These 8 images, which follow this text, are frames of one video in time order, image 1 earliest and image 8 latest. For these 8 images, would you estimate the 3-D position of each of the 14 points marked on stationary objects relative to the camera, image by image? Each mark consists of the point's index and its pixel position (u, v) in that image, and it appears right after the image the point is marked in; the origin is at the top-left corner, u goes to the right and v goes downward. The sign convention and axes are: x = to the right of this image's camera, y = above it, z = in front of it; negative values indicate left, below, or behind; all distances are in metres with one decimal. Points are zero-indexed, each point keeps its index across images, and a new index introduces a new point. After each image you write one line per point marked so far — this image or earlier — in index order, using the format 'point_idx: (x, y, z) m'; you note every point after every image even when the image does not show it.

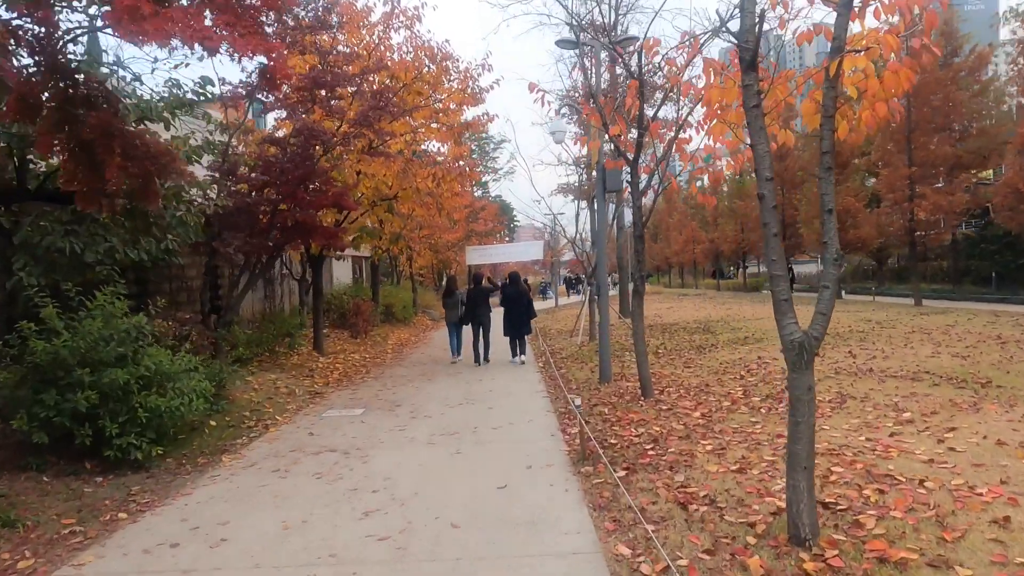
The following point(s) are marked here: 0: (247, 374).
0: (-4.5, -1.5, +11.5) m
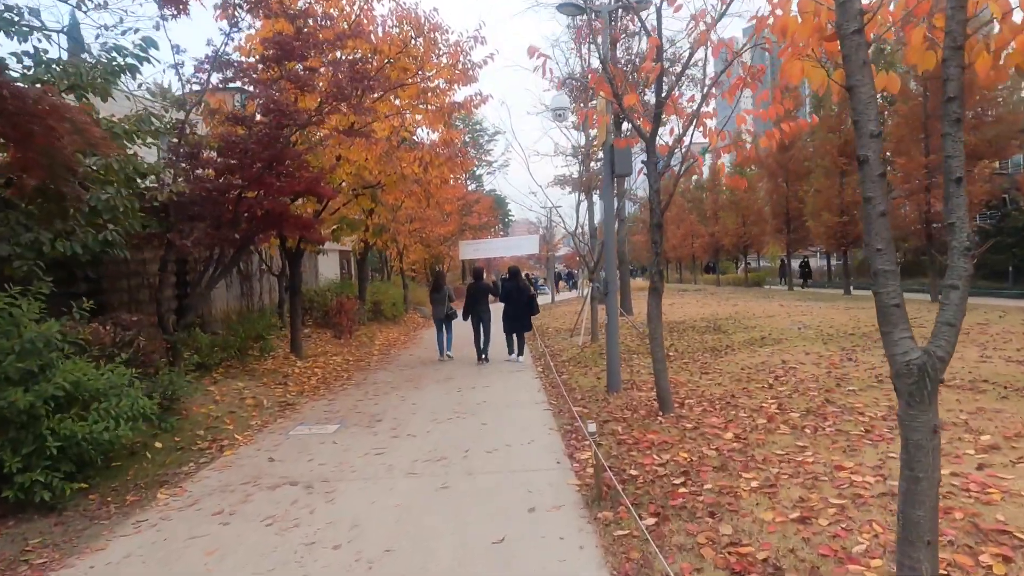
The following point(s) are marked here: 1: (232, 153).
0: (-4.6, -1.4, +10.2) m
1: (-4.2, +2.0, +10.2) m
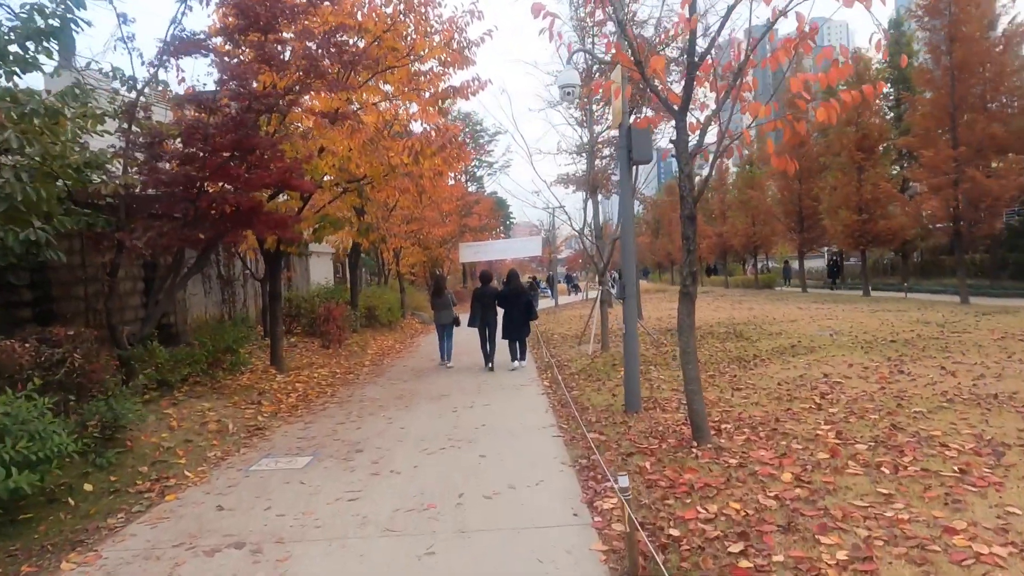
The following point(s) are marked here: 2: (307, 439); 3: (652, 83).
0: (-4.5, -1.5, +8.9) m
1: (-4.2, +1.9, +8.9) m
2: (-2.5, -1.8, +8.1) m
3: (+1.4, +2.0, +6.8) m
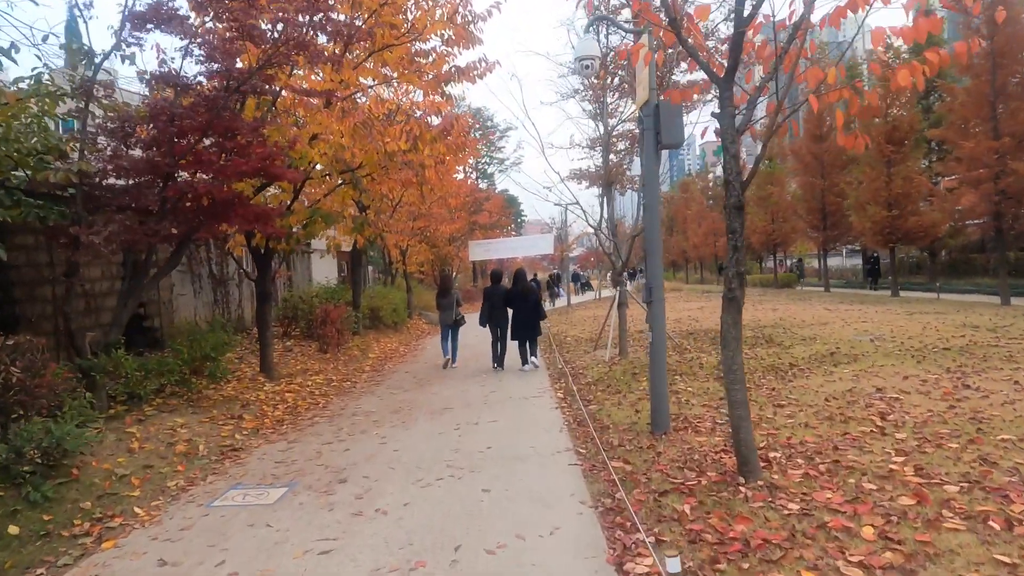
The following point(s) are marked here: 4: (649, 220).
0: (-4.4, -1.6, +7.9) m
1: (-4.1, +1.9, +7.9) m
2: (-2.4, -1.8, +7.1) m
3: (+1.5, +2.0, +5.7) m
4: (+1.5, +0.7, +7.5) m
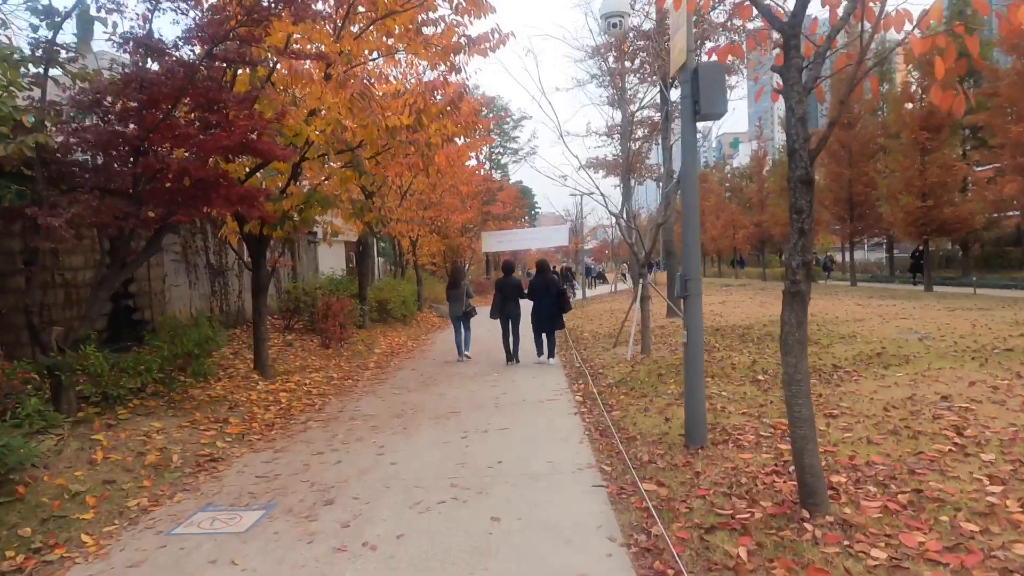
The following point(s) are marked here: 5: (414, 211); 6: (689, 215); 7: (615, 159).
0: (-4.3, -1.4, +7.1) m
1: (-3.9, +2.0, +7.0) m
2: (-2.2, -1.7, +6.2) m
3: (+1.6, +2.1, +4.7) m
4: (+1.7, +0.8, +6.5) m
5: (-2.8, +2.2, +19.6) m
6: (+1.7, +0.7, +6.5) m
7: (+2.7, +3.3, +17.6) m
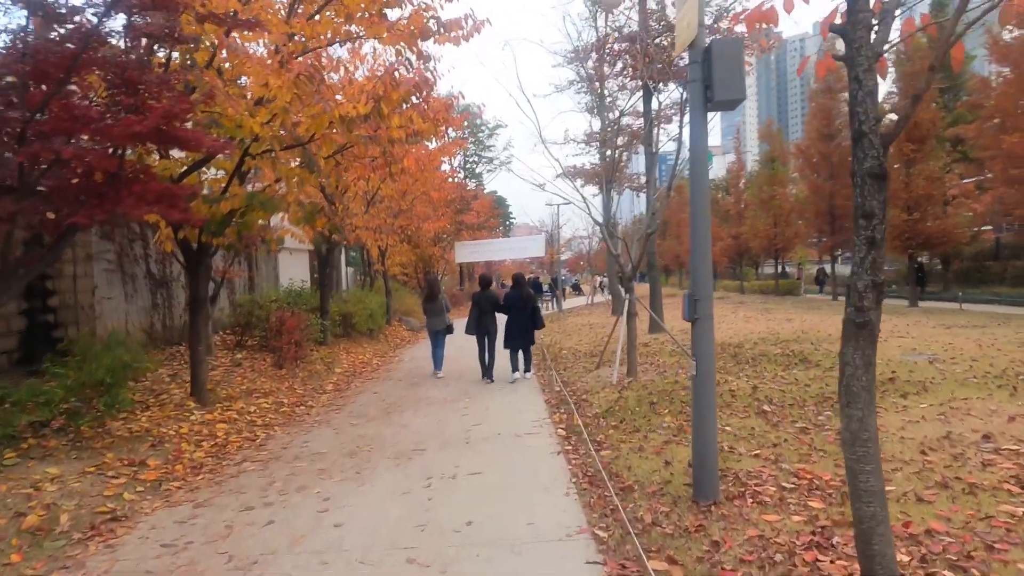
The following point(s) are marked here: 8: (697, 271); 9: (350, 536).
0: (-4.5, -1.6, +5.7) m
1: (-4.2, +1.9, +5.7) m
2: (-2.4, -1.9, +4.9) m
3: (+1.5, +1.9, +3.6) m
4: (+1.5, +0.6, +5.4) m
5: (-3.5, +1.9, +18.4) m
6: (+1.5, +0.5, +5.4) m
7: (+2.1, +2.9, +16.6) m
8: (+1.5, +0.1, +5.4) m
9: (-1.2, -1.8, +5.0) m
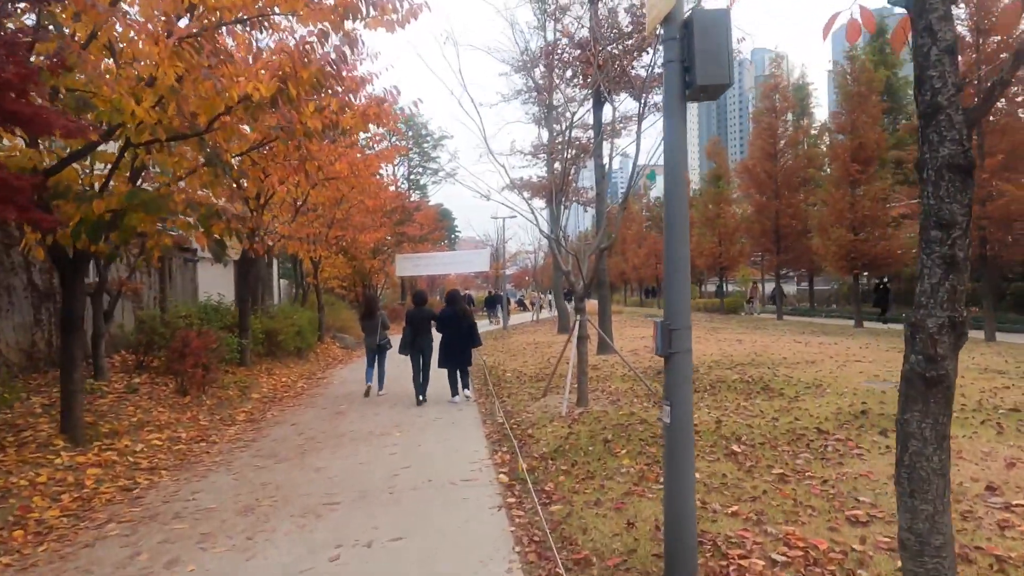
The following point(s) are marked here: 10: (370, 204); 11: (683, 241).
0: (-5.0, -1.7, +4.2) m
1: (-4.6, +1.8, +4.3) m
2: (-2.8, -2.0, +3.5) m
3: (+1.2, +1.8, +2.6) m
4: (+1.0, +0.4, +4.4) m
5: (-5.0, +1.5, +16.9) m
6: (+1.1, +0.3, +4.4) m
7: (+0.7, +2.5, +15.6) m
8: (+1.0, 0.0, +4.4) m
9: (-1.6, -2.0, +3.7) m
10: (-4.0, +2.3, +19.0) m
11: (+1.1, +0.3, +4.4) m
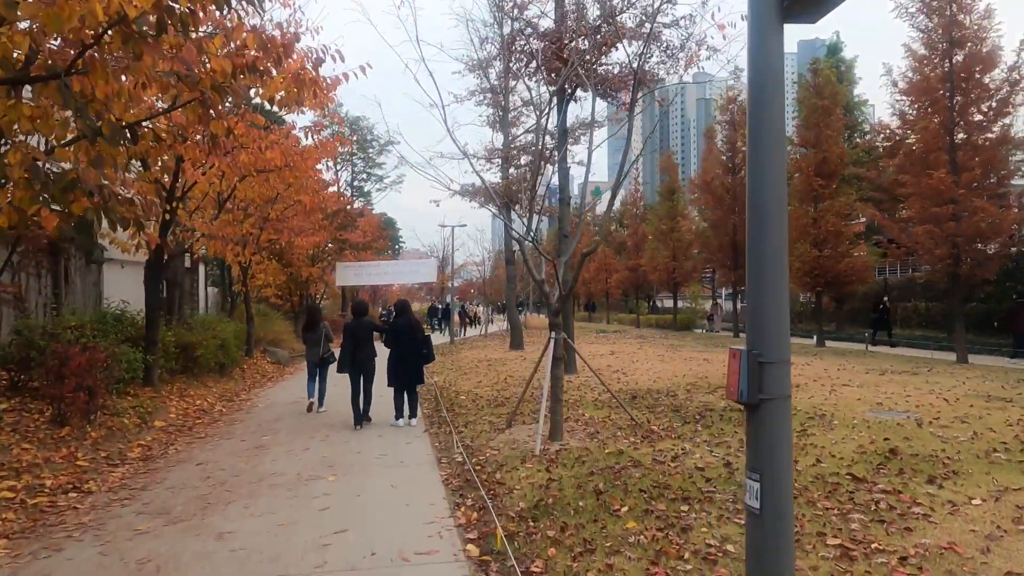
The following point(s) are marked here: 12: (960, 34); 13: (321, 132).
0: (-4.9, -1.6, +2.1) m
1: (-4.5, +1.8, +2.3) m
2: (-2.8, -2.0, +1.6) m
3: (+1.4, +1.8, +1.1) m
4: (+1.1, +0.4, +2.8) m
5: (-5.9, +1.3, +14.9) m
6: (+1.1, +0.3, +2.8) m
7: (-0.1, +2.2, +14.0) m
8: (+1.1, -0.1, +2.8) m
9: (-1.6, -1.9, +1.9) m
10: (-5.1, +2.1, +17.0) m
11: (+1.1, +0.3, +2.9) m
12: (+11.6, +6.6, +17.4) m
13: (-4.4, +3.6, +15.5) m
